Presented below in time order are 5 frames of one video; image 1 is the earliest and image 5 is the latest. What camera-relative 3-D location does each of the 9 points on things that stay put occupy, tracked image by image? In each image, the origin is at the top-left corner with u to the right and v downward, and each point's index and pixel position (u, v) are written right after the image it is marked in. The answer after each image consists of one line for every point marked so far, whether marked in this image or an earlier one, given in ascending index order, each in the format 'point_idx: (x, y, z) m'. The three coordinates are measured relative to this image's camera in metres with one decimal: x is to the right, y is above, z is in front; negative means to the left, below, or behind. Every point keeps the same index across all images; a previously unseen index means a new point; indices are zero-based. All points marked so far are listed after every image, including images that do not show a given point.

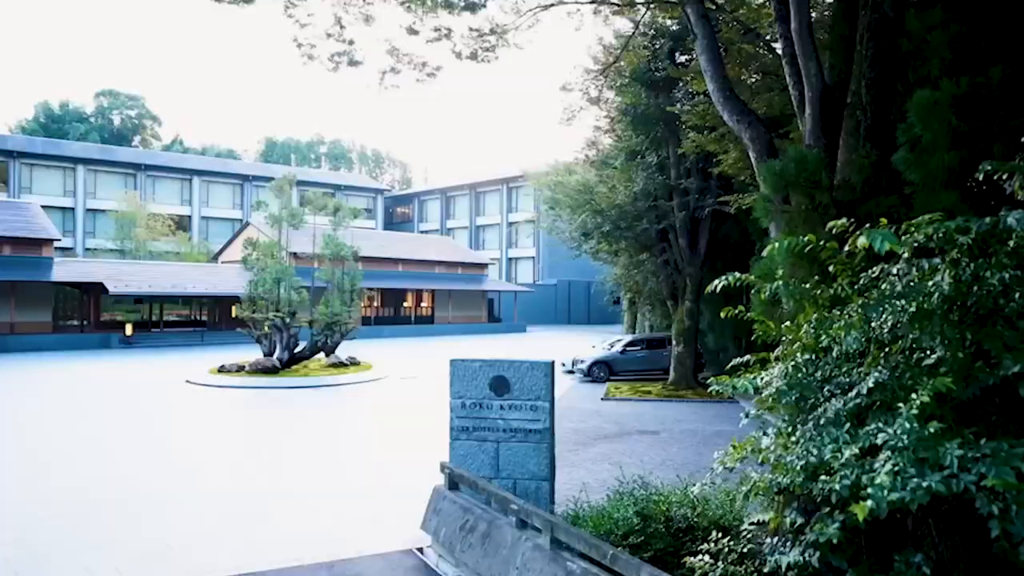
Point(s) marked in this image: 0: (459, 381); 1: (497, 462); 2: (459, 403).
0: (-0.5, -0.9, +7.2) m
1: (-0.1, -1.6, +7.1) m
2: (-0.5, -1.1, +7.2) m
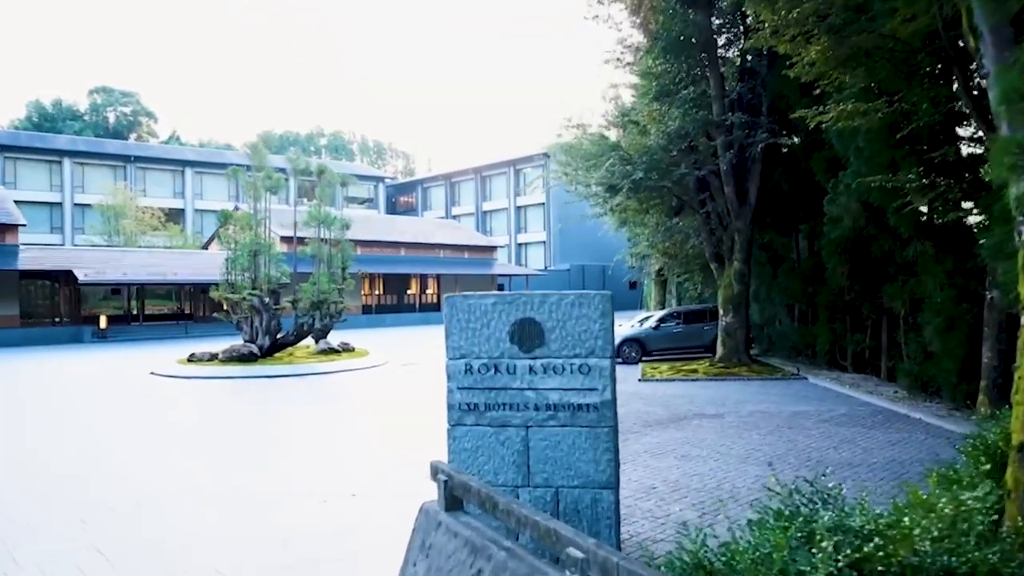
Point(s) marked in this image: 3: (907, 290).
0: (-0.3, -0.2, +4.5) m
1: (+0.1, -1.0, +4.4) m
2: (-0.3, -0.5, +4.5) m
3: (+6.2, -0.1, +11.7) m
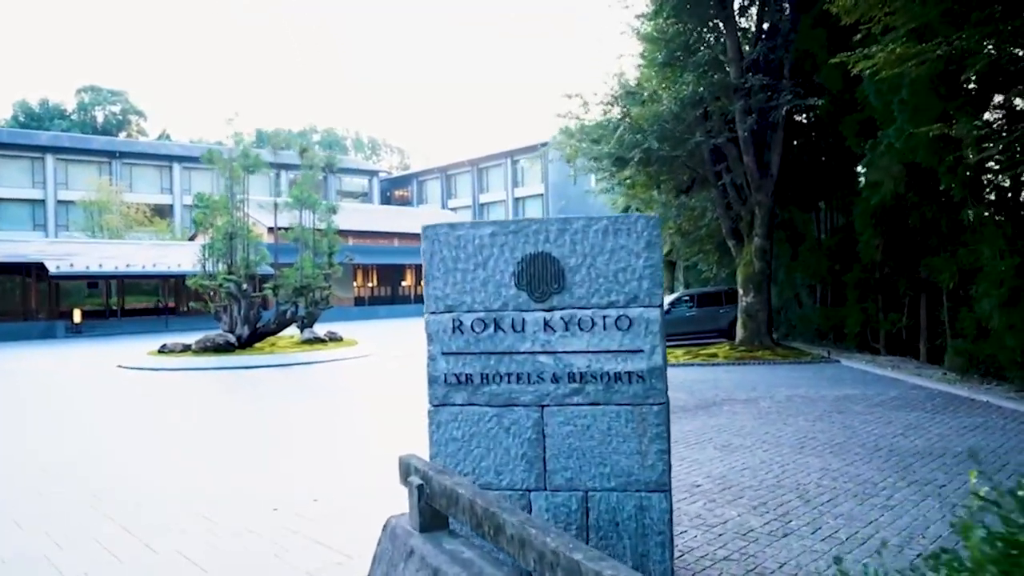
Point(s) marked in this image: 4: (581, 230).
0: (-0.3, +0.1, +3.2) m
1: (+0.1, -0.7, +3.1) m
2: (-0.3, -0.1, +3.2) m
3: (+6.2, +0.4, +10.5) m
4: (+0.3, +0.3, +3.1) m
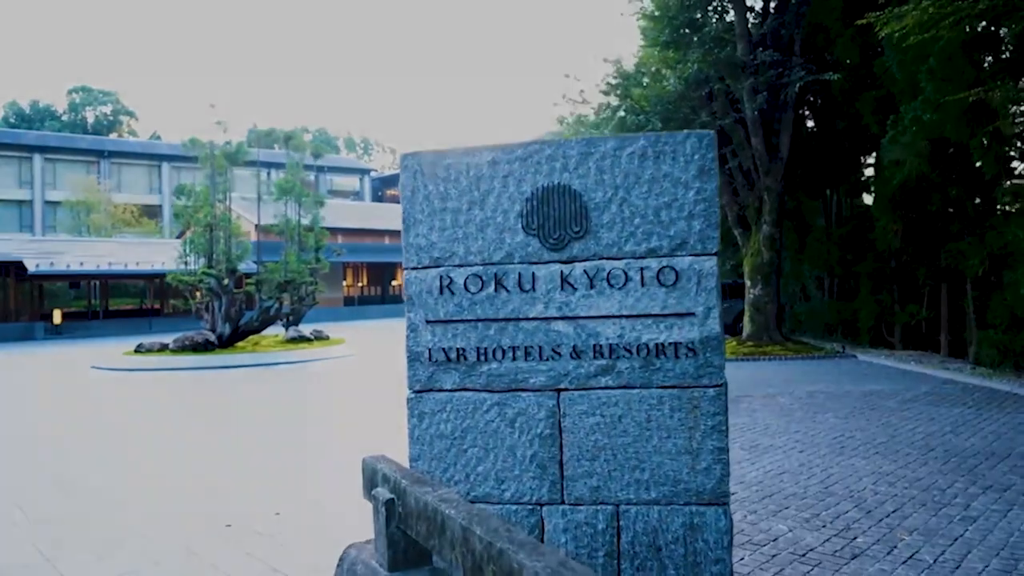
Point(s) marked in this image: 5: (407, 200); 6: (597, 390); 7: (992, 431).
0: (-0.3, +0.2, +2.4) m
1: (+0.1, -0.5, +2.4) m
2: (-0.3, 0.0, +2.4) m
3: (+6.1, +0.5, +9.8) m
4: (+0.3, +0.4, +2.4) m
5: (-0.3, +0.3, +2.5) m
6: (+0.3, -0.3, +2.3) m
7: (+3.7, -1.1, +5.8) m
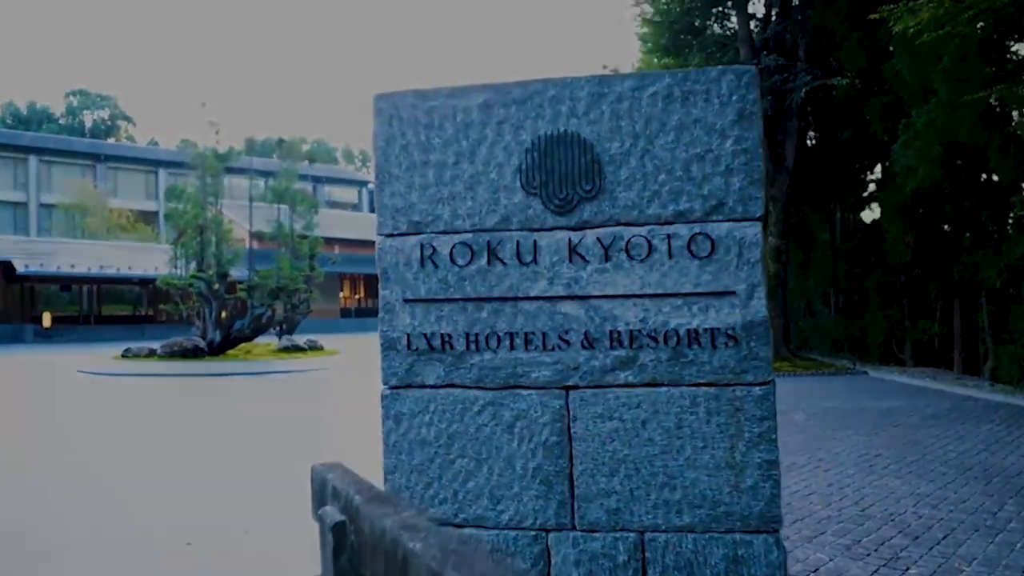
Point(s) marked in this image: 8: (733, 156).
0: (-0.3, +0.3, +2.0) m
1: (+0.1, -0.5, +1.9) m
2: (-0.3, +0.1, +2.0) m
3: (+6.1, +0.4, +9.3) m
4: (+0.3, +0.5, +1.9) m
5: (-0.3, +0.4, +2.0) m
6: (+0.3, -0.3, +1.9) m
7: (+3.7, -1.1, +5.3) m
8: (+0.6, +0.3, +1.8) m
